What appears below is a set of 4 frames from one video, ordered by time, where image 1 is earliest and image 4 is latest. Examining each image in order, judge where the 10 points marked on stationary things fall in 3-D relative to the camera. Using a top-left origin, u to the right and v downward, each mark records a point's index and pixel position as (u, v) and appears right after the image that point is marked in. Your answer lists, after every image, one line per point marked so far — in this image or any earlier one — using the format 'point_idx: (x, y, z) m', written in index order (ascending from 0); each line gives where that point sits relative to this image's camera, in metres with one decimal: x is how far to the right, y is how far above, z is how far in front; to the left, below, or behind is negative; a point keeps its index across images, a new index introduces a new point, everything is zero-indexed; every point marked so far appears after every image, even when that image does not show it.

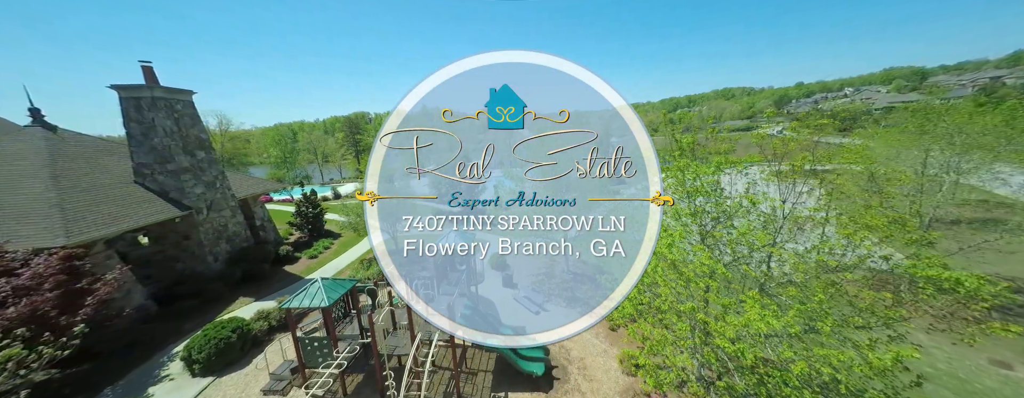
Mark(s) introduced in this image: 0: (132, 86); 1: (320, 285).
0: (-14.2, +4.2, +10.6) m
1: (-5.0, -2.3, +7.4) m
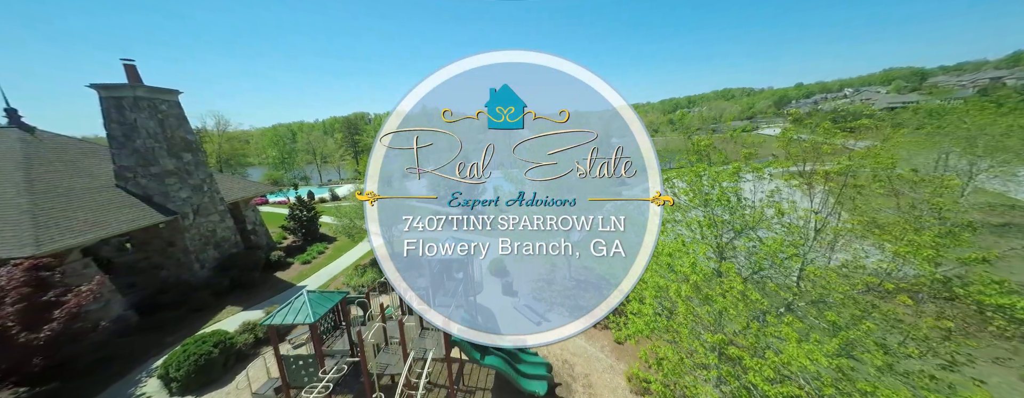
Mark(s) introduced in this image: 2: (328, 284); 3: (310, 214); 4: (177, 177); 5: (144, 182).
0: (-14.2, +4.0, +10.1) m
1: (-5.0, -2.4, +6.9) m
2: (-8.6, -3.9, +13.3) m
3: (-12.6, -0.9, +17.9) m
4: (-13.6, +0.9, +11.6) m
5: (-14.2, +0.6, +11.0) m
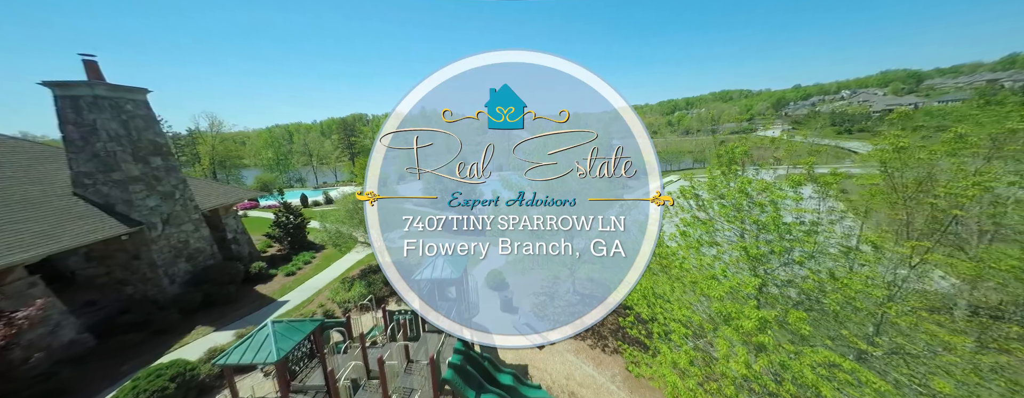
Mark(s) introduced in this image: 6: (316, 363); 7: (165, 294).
0: (-14.2, +3.7, +9.1) m
1: (-5.0, -2.7, +5.9) m
2: (-8.6, -4.3, +12.3) m
3: (-12.7, -1.2, +16.8) m
4: (-13.6, +0.5, +10.5) m
5: (-14.2, +0.3, +10.0) m
6: (-5.0, -4.2, +7.2) m
7: (-13.2, -3.6, +10.8) m
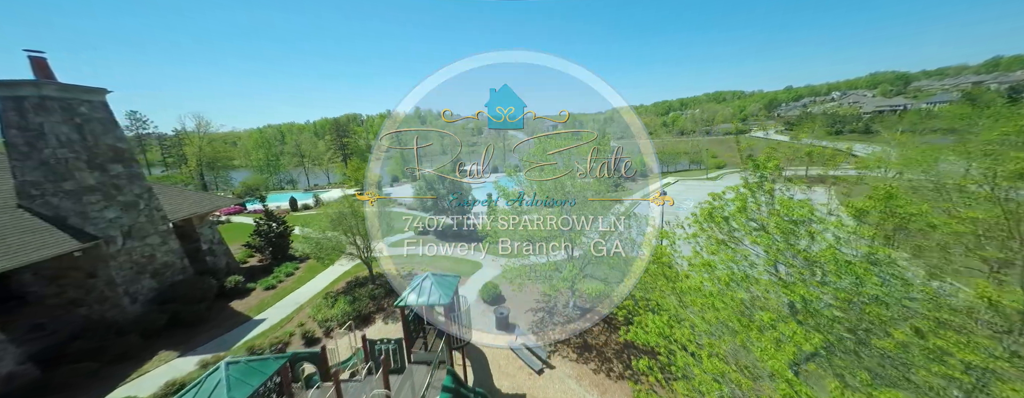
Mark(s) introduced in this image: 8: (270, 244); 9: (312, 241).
0: (-14.3, +3.3, +8.1) m
1: (-5.1, -3.1, +5.0) m
2: (-8.8, -4.7, +11.3) m
3: (-12.9, -1.6, +15.9) m
4: (-13.8, +0.2, +9.5) m
5: (-14.4, -0.1, +9.0) m
6: (-5.0, -4.5, +6.4) m
7: (-13.3, -4.0, +9.8) m
8: (-13.2, -2.5, +15.5) m
9: (-9.7, -2.1, +13.9) m
